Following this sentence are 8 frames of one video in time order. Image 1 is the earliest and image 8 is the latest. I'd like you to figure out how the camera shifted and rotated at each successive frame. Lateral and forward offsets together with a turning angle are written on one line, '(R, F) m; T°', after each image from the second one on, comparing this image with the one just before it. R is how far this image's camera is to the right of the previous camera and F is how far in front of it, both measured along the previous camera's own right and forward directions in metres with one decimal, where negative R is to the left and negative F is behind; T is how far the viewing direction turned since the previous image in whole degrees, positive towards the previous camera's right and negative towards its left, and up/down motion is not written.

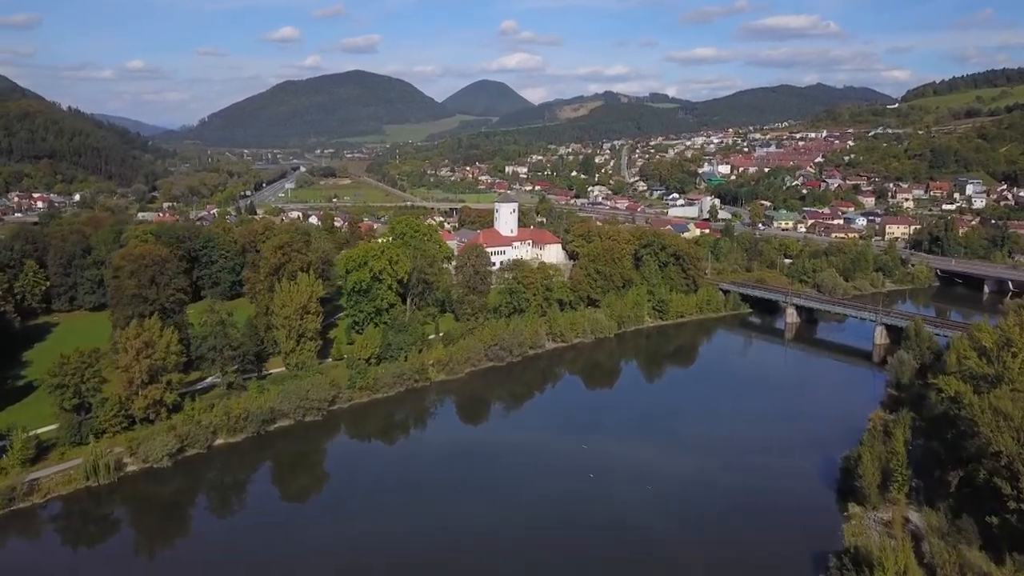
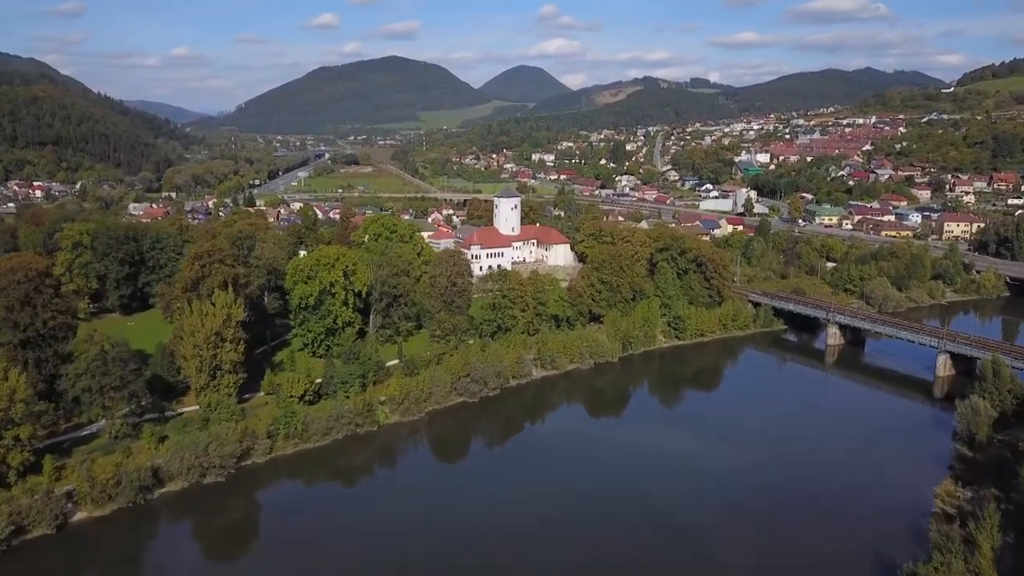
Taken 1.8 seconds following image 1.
(+1.8, +5.3) m; -3°
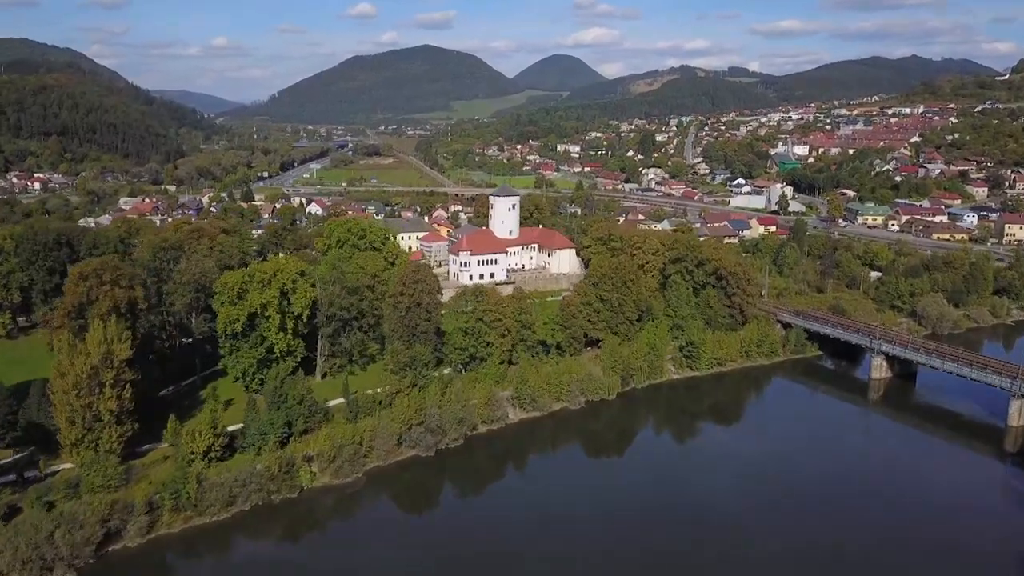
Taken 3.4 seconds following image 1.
(+1.7, +4.6) m; -2°
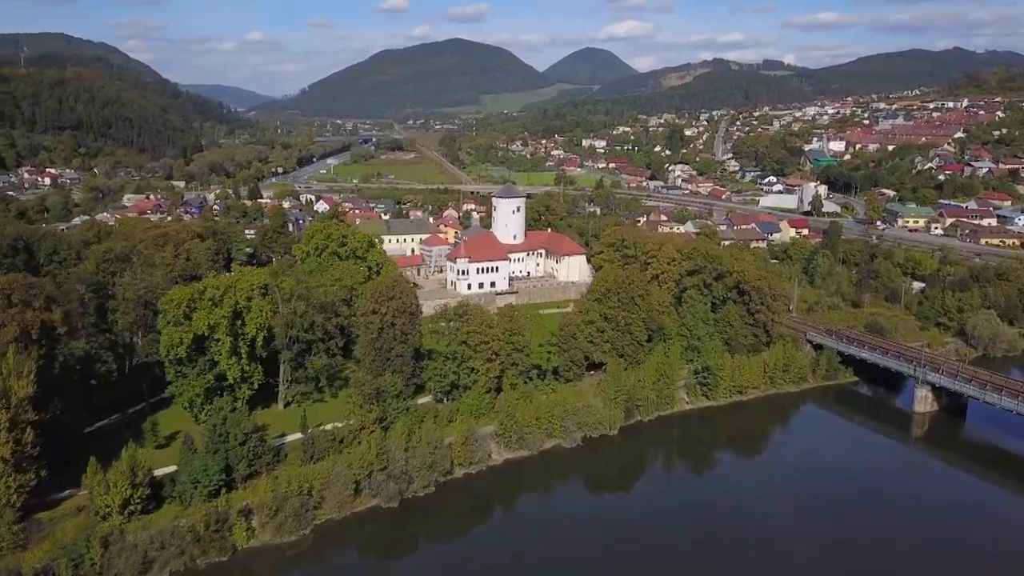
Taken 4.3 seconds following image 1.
(+1.1, +2.9) m; -2°
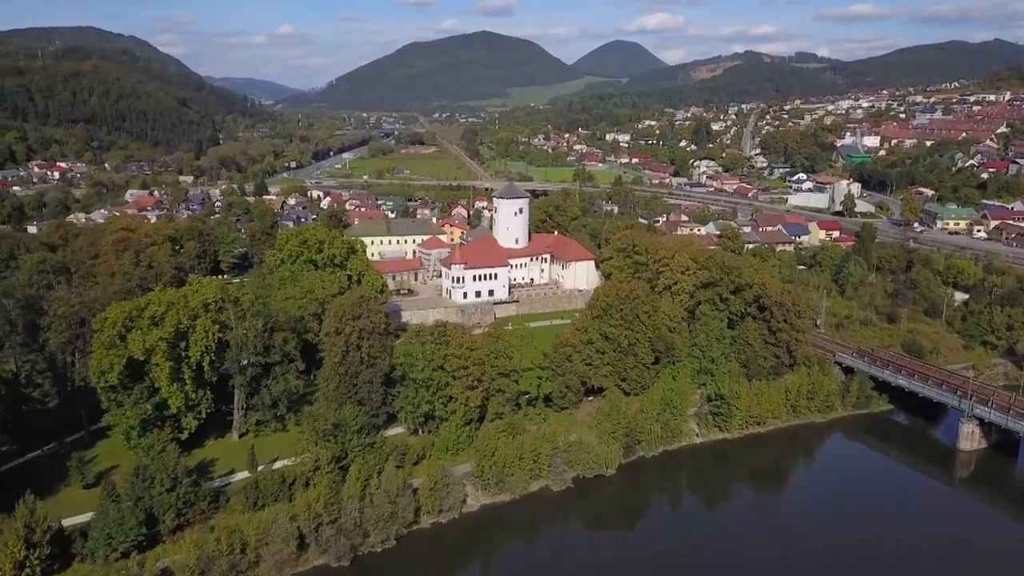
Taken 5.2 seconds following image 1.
(+1.0, +2.5) m; -2°
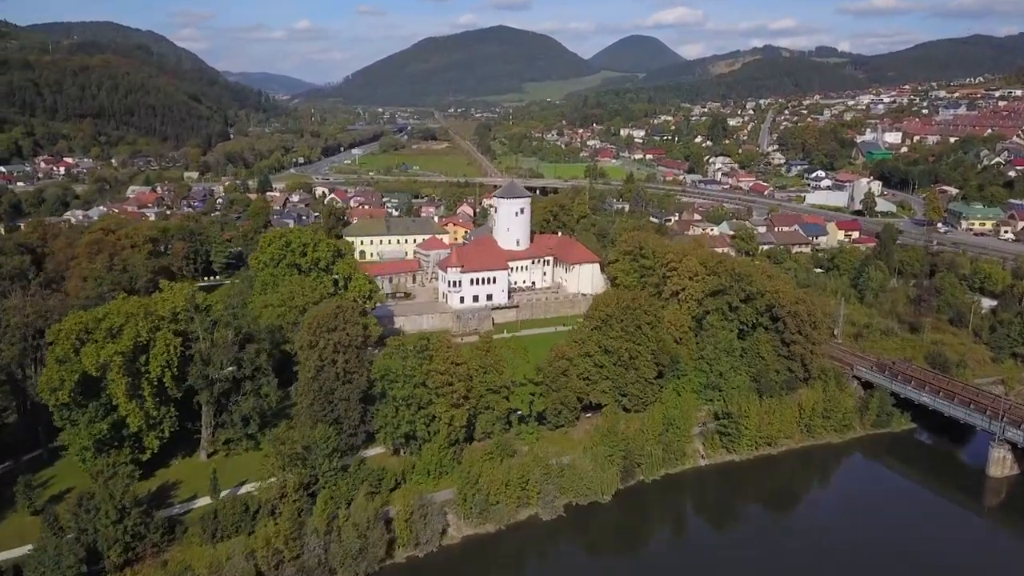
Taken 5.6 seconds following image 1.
(+0.6, +1.4) m; -1°
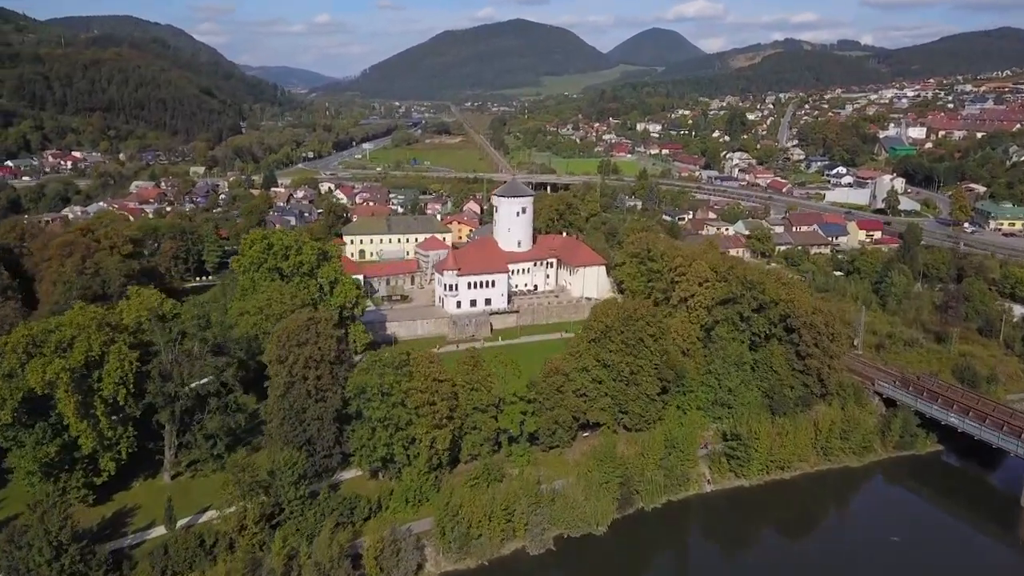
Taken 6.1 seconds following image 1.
(+0.6, +1.4) m; -1°
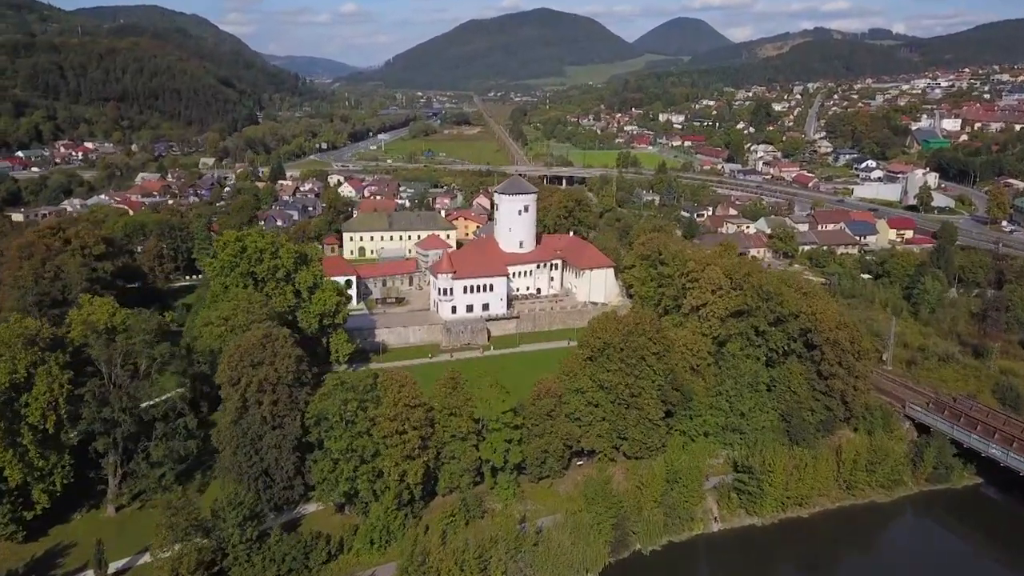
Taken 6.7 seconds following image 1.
(+0.7, +1.8) m; -2°
